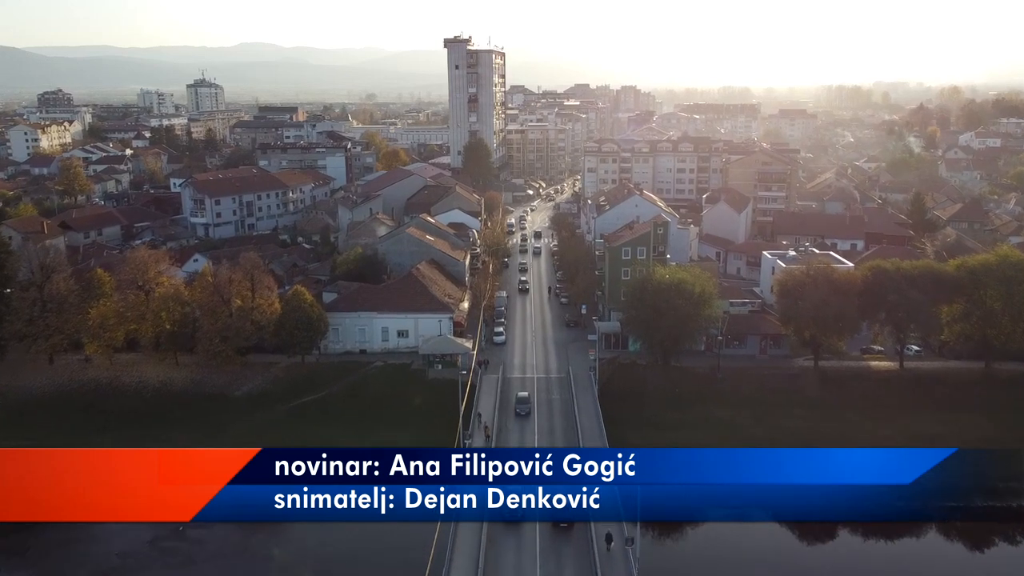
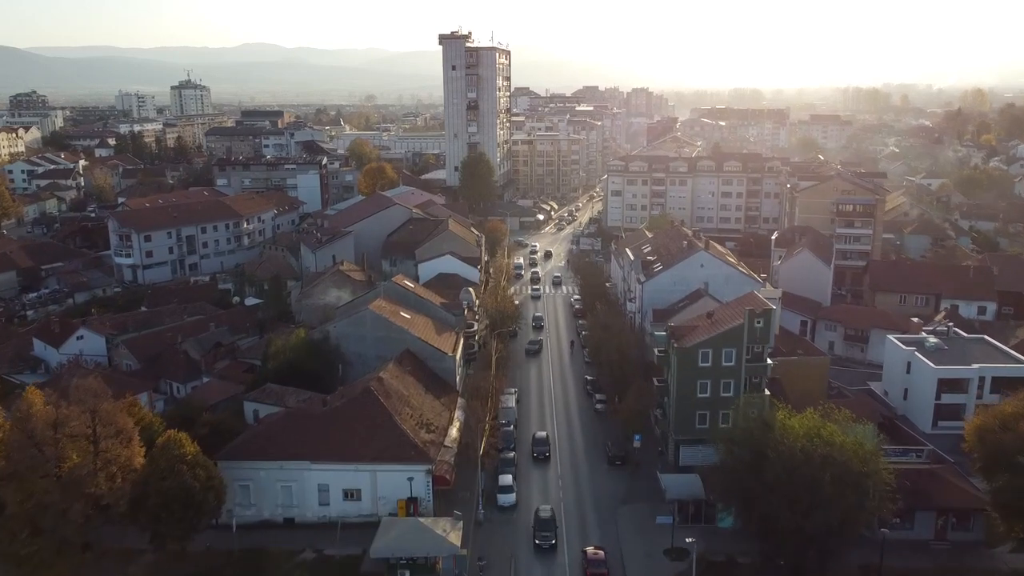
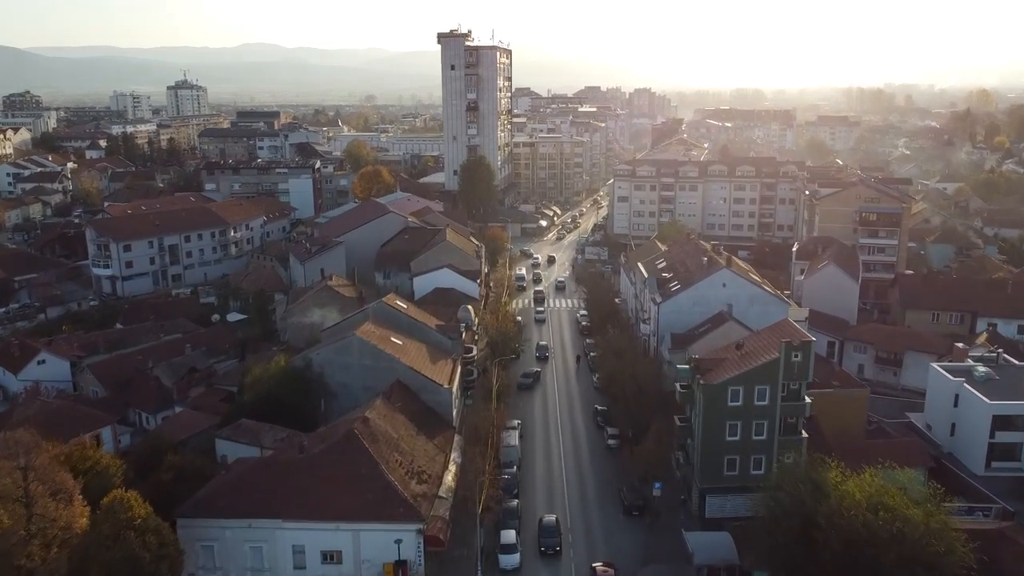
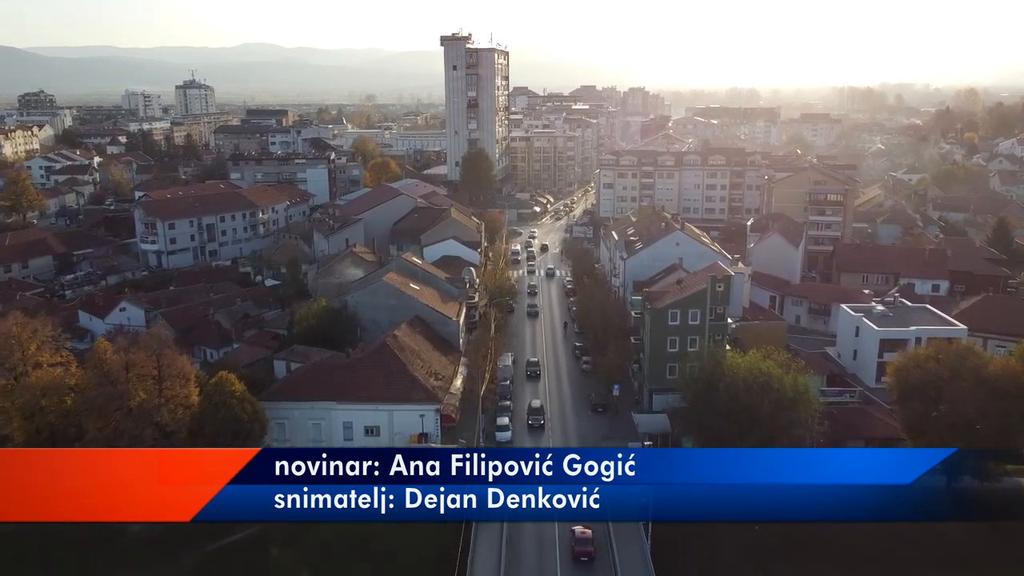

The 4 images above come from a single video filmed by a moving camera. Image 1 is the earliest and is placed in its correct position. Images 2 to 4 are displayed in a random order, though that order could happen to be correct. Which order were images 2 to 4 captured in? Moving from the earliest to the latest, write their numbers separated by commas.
4, 2, 3
